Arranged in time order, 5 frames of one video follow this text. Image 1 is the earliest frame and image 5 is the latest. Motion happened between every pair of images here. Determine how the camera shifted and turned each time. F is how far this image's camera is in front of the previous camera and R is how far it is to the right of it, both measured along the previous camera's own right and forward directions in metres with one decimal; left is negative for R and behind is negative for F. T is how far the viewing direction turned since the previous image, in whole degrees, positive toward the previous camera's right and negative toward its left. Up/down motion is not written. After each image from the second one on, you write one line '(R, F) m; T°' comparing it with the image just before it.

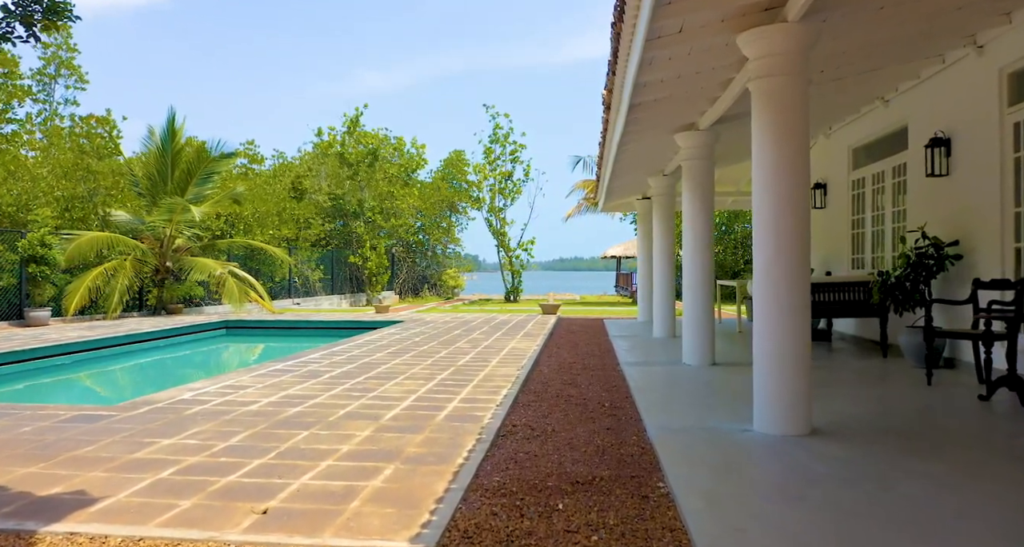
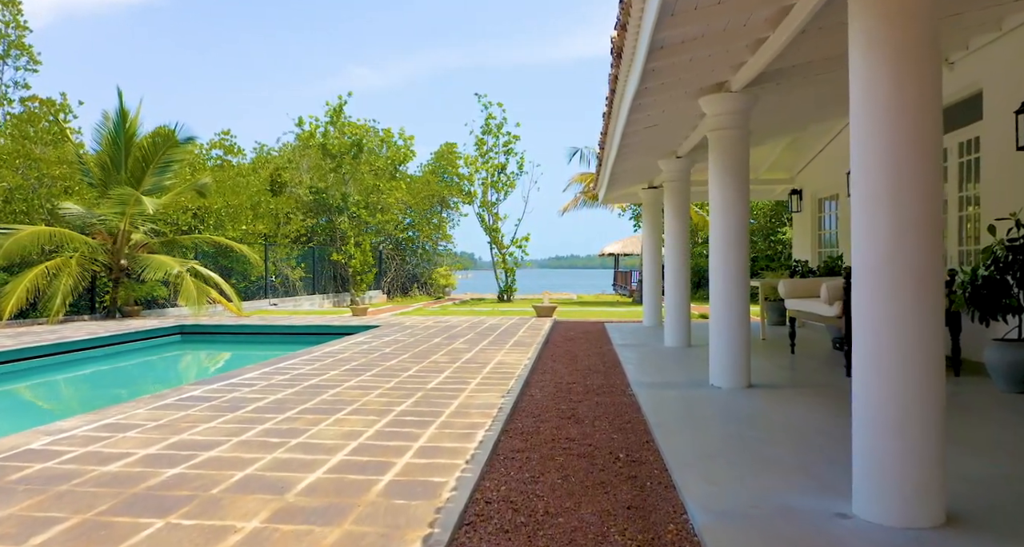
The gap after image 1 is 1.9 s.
(+0.1, +1.3) m; 0°
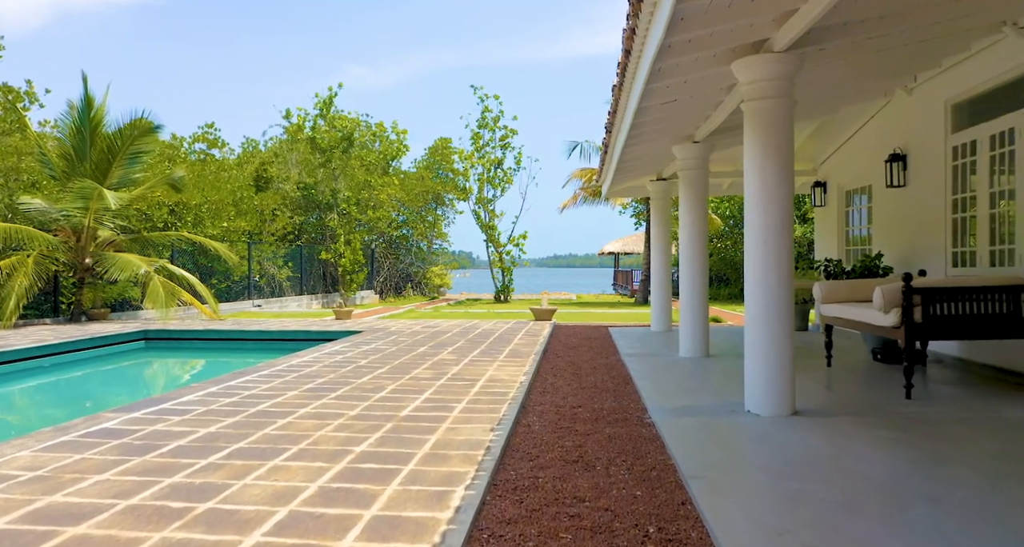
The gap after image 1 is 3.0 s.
(0.0, +1.0) m; 0°
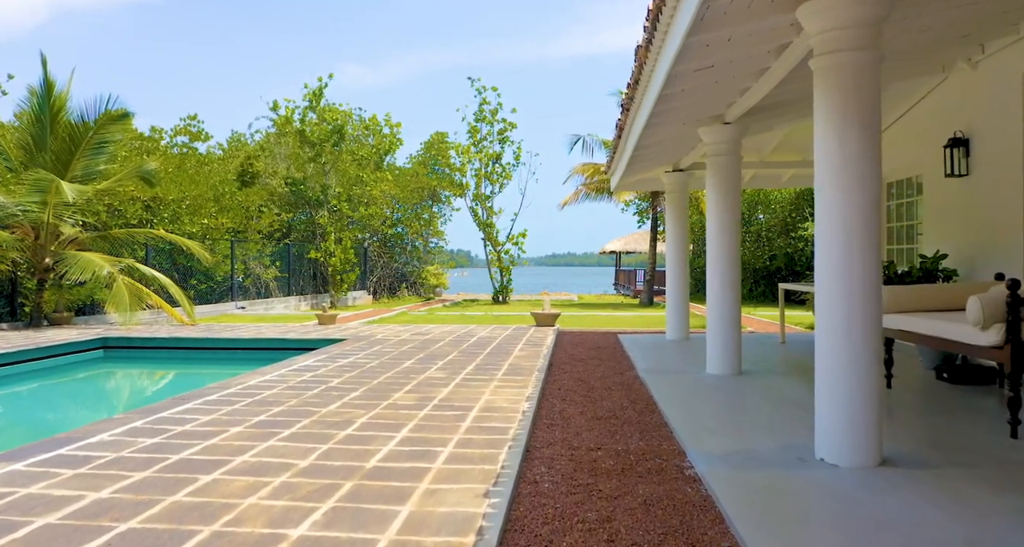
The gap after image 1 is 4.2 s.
(0.0, +1.0) m; 0°
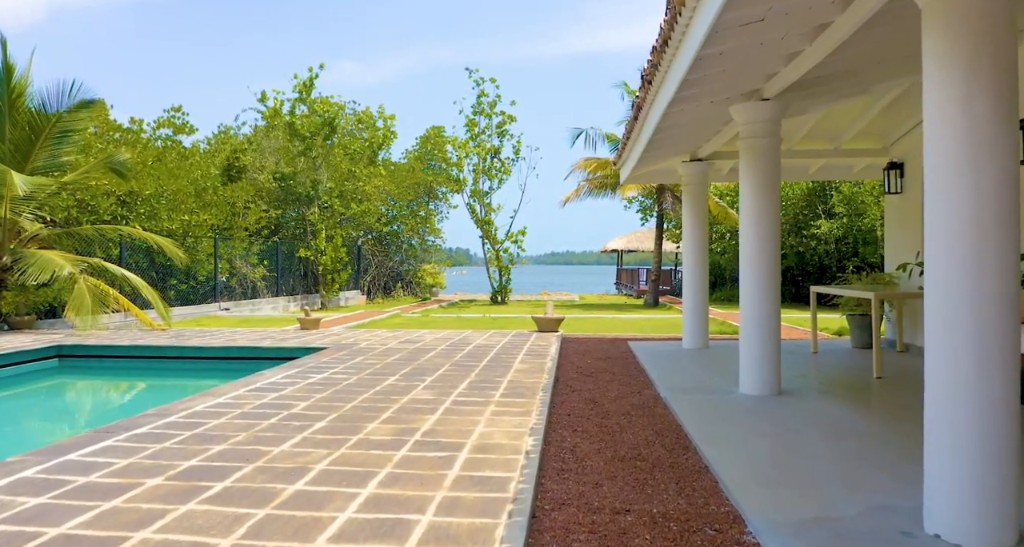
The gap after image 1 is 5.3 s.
(0.0, +0.9) m; 0°
